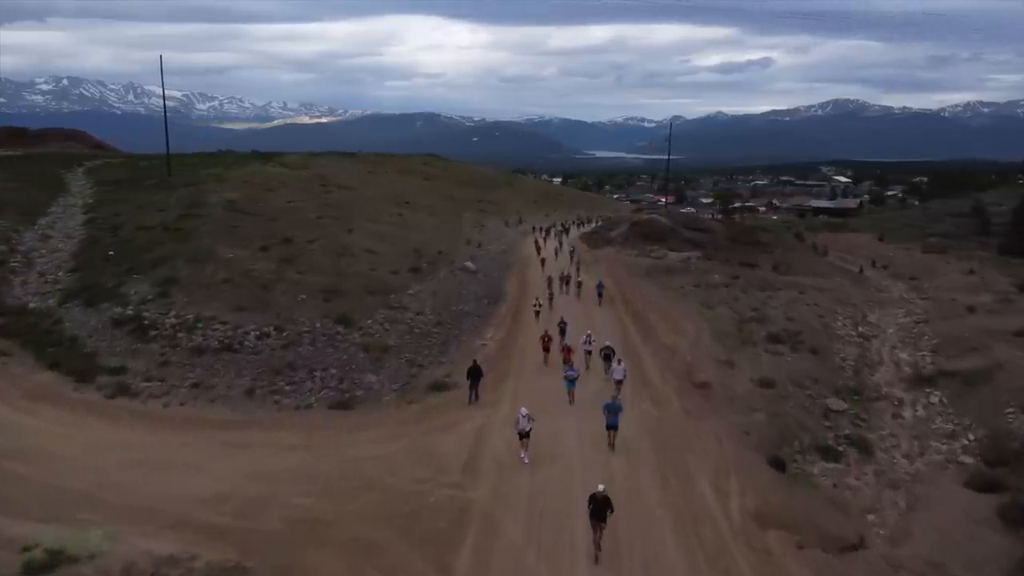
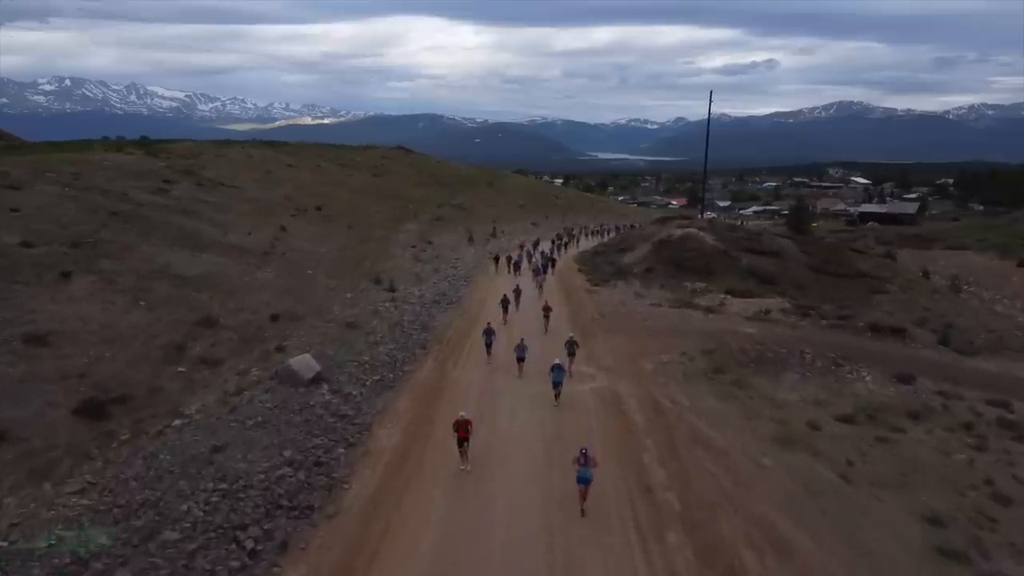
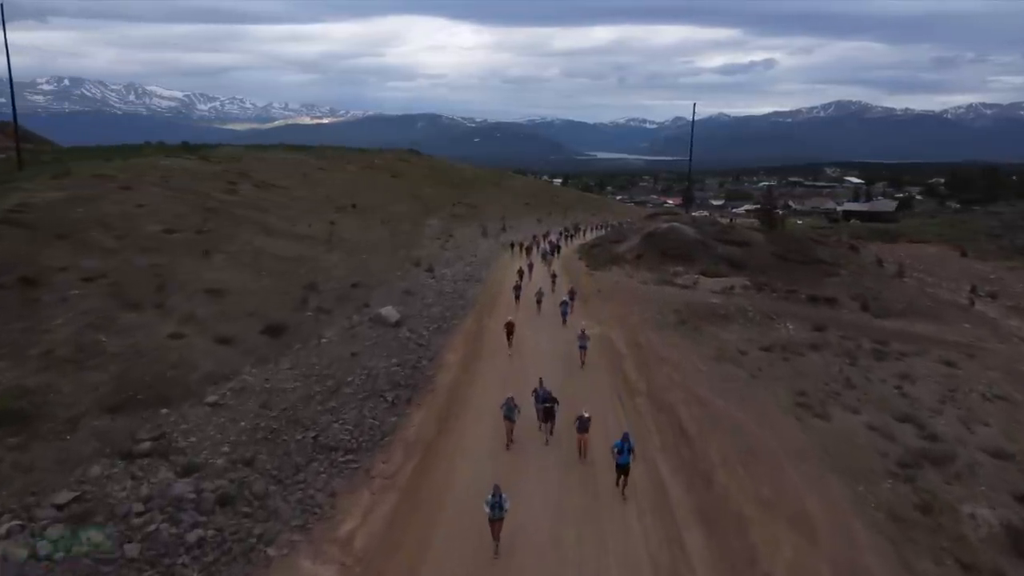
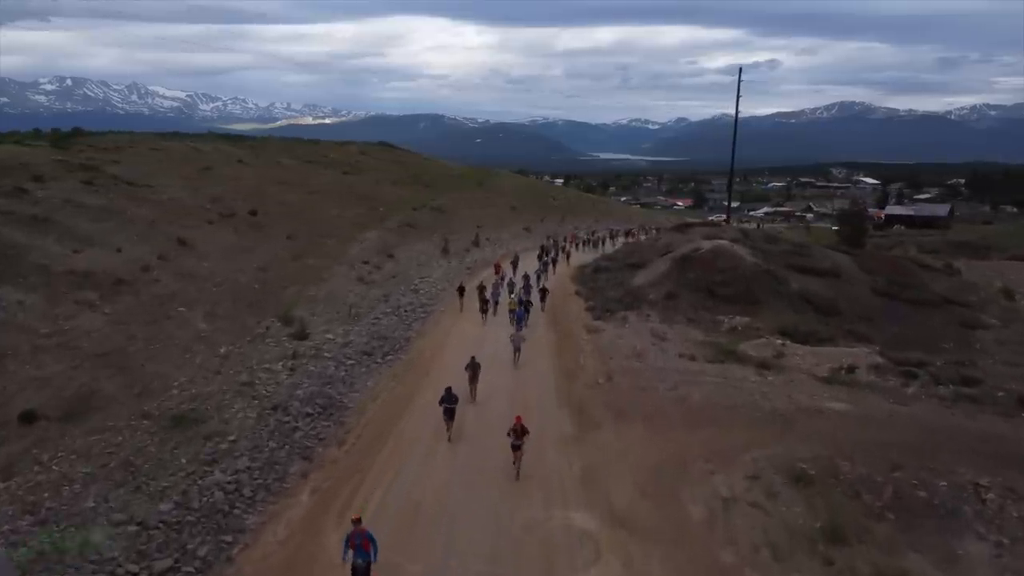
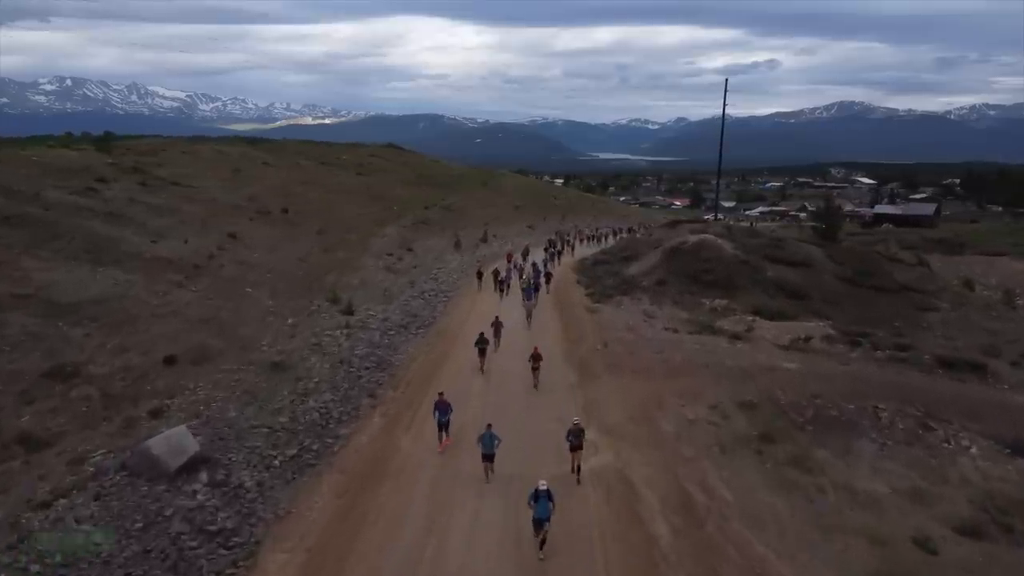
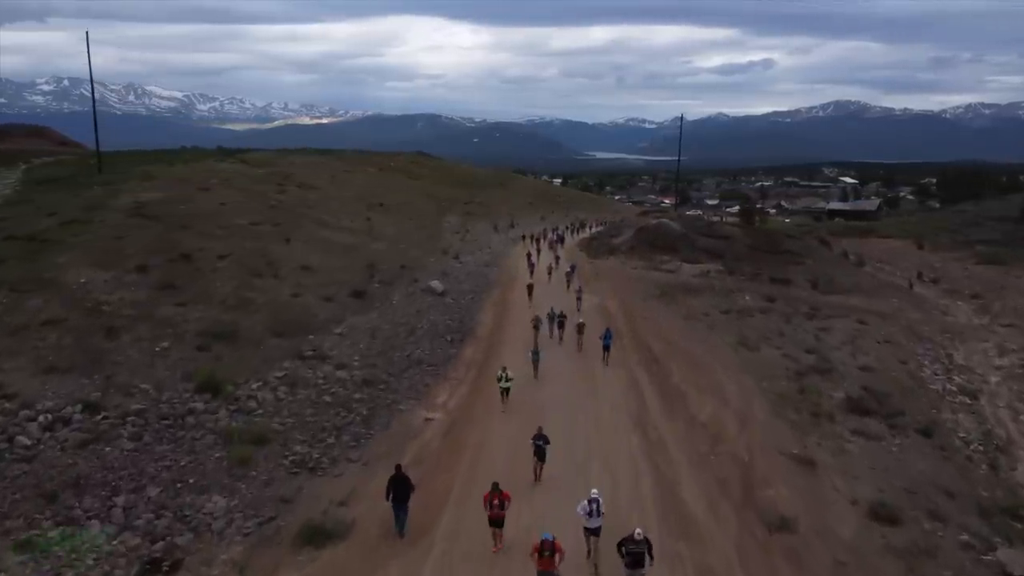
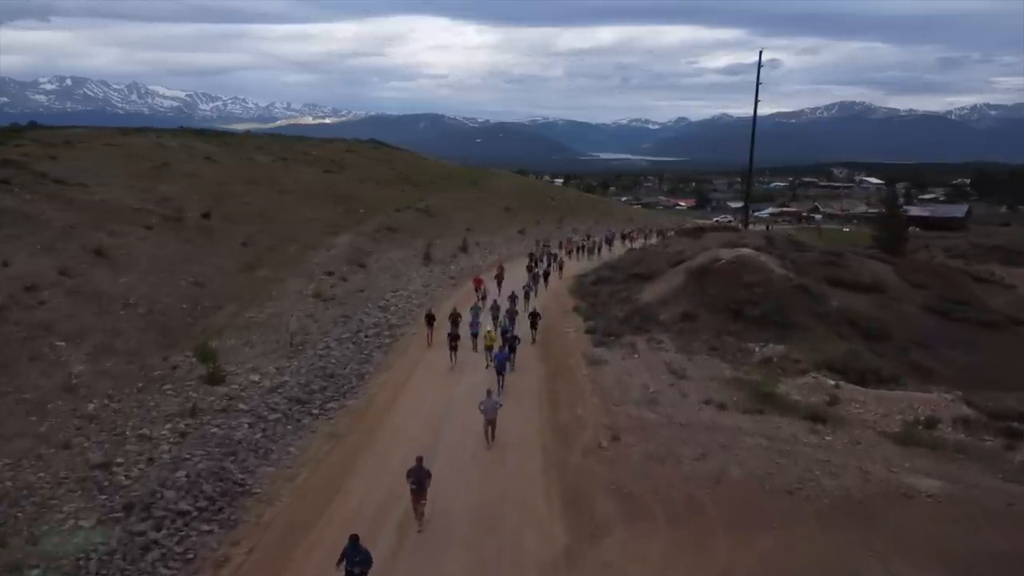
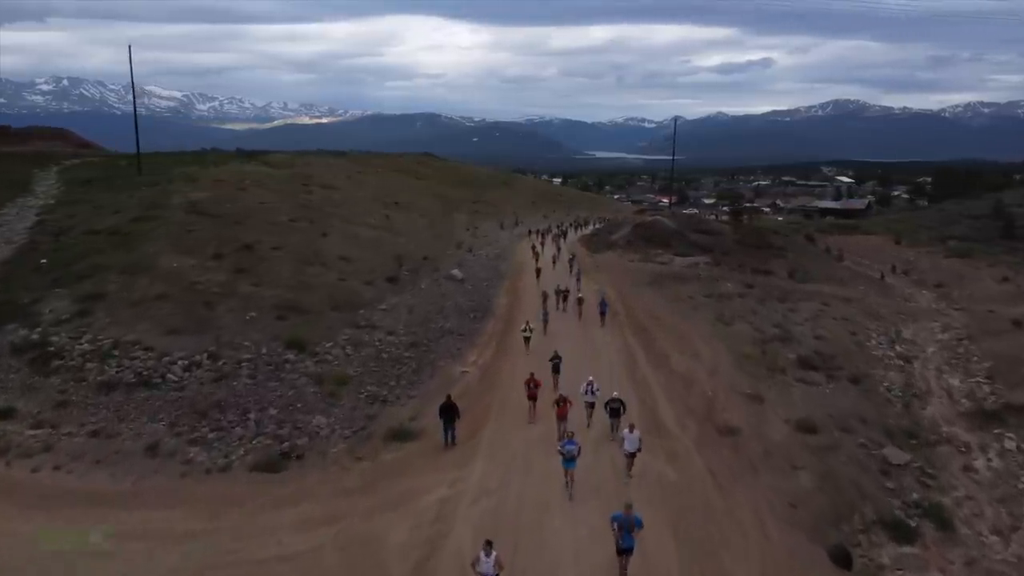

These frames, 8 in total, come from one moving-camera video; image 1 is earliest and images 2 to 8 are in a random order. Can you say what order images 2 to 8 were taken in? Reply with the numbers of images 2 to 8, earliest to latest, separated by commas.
8, 6, 3, 2, 5, 4, 7
